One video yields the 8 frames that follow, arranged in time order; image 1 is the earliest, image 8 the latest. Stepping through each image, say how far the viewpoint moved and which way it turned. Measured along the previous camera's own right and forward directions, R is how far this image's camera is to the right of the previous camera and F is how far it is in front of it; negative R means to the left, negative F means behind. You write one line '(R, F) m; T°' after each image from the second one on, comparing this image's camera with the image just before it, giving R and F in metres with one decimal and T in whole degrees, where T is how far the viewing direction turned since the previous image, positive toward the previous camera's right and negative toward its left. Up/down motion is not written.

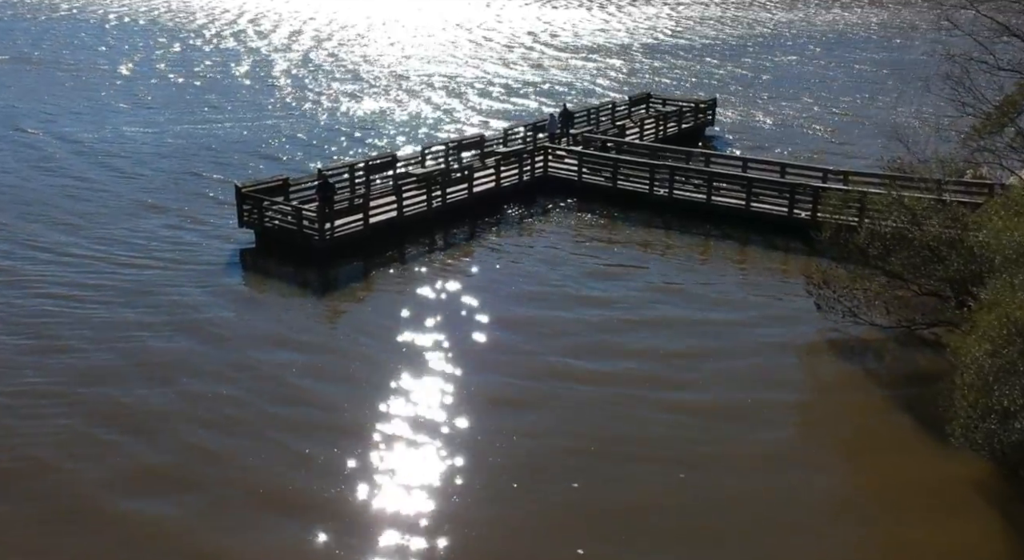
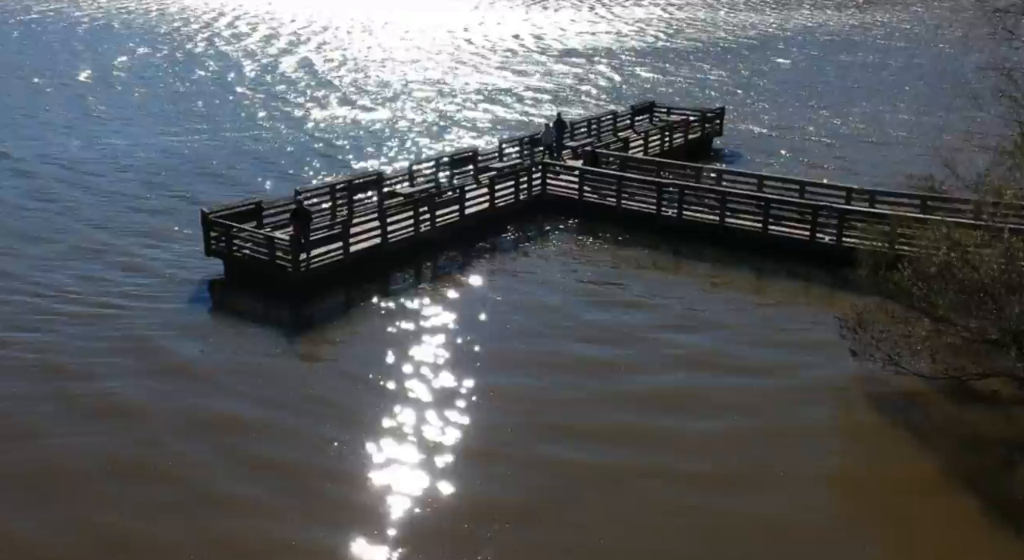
(0.0, +2.2) m; 0°
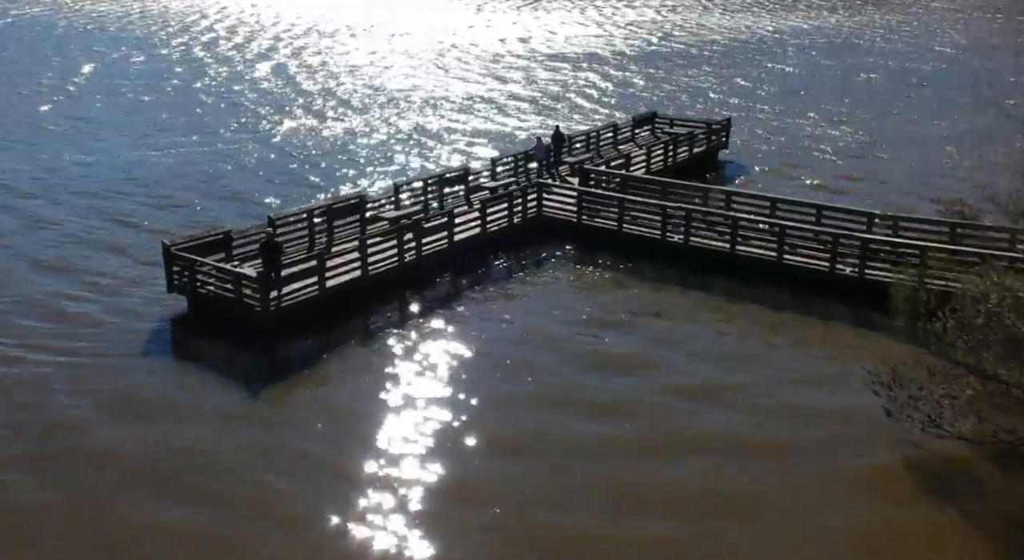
(+0.1, +1.9) m; 0°
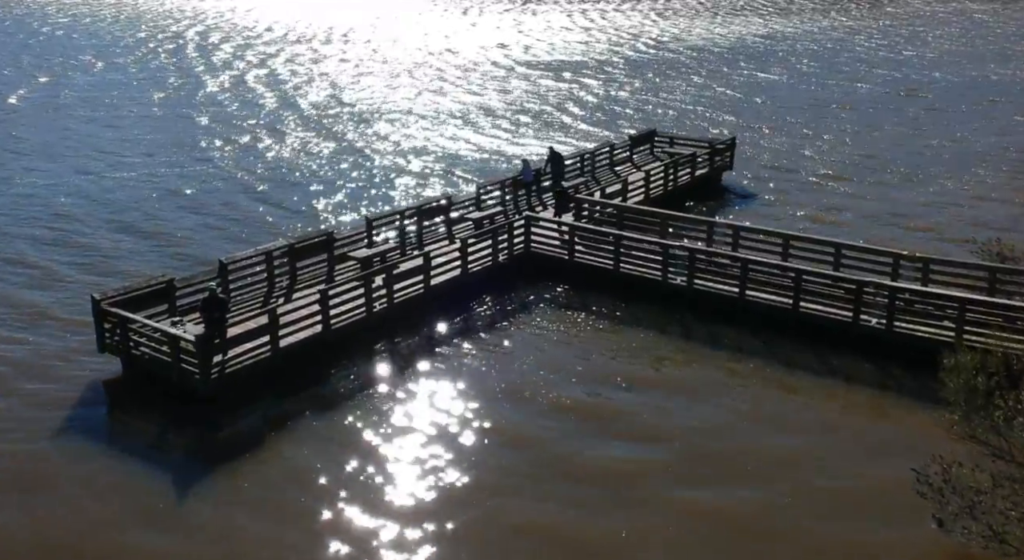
(+0.2, +2.4) m; 0°
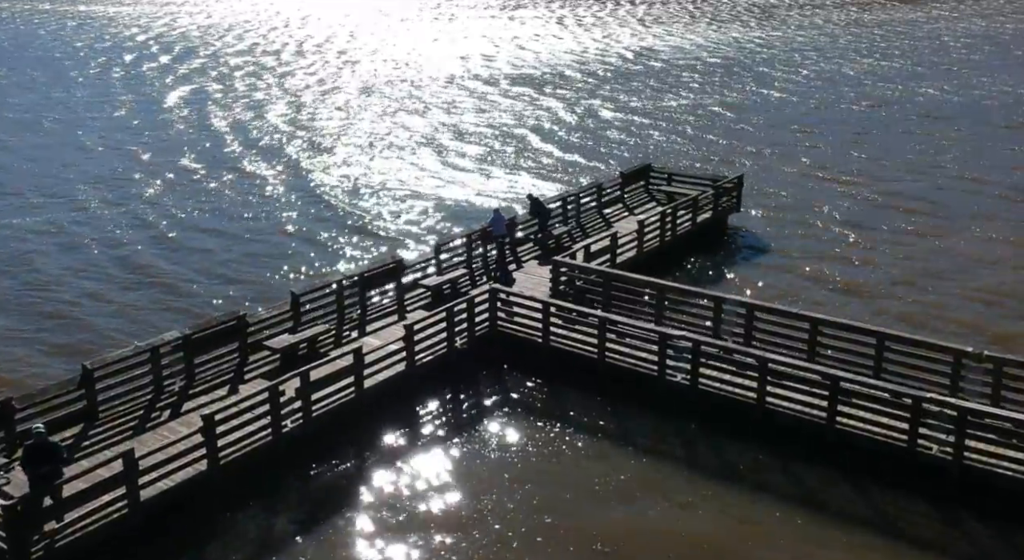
(+0.6, +4.3) m; +1°
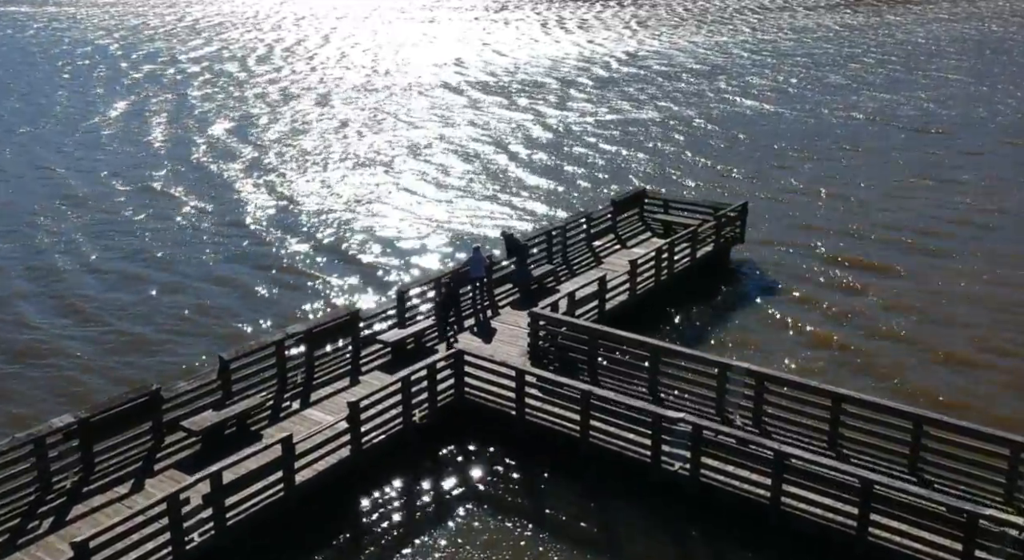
(+0.4, +2.7) m; 0°
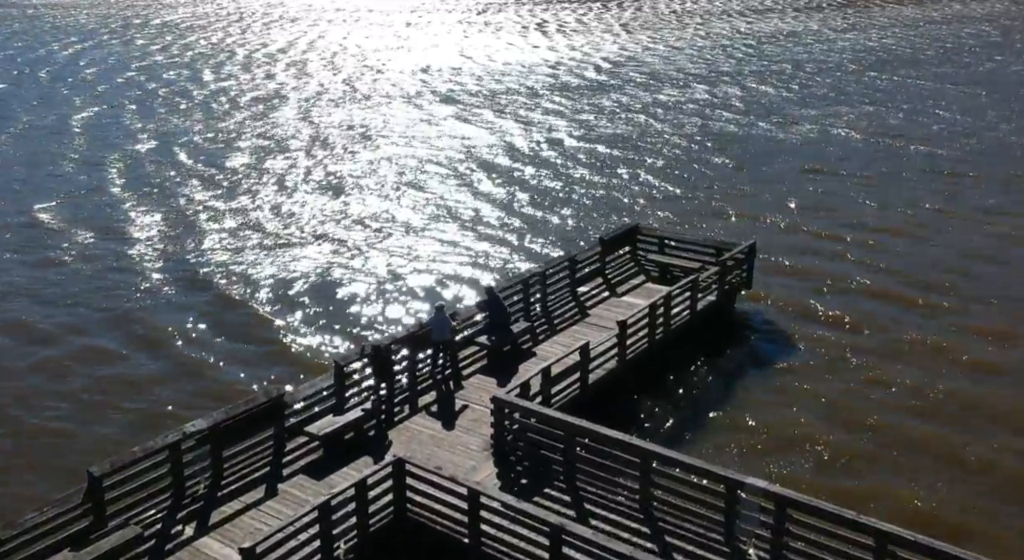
(+0.6, +3.3) m; 0°
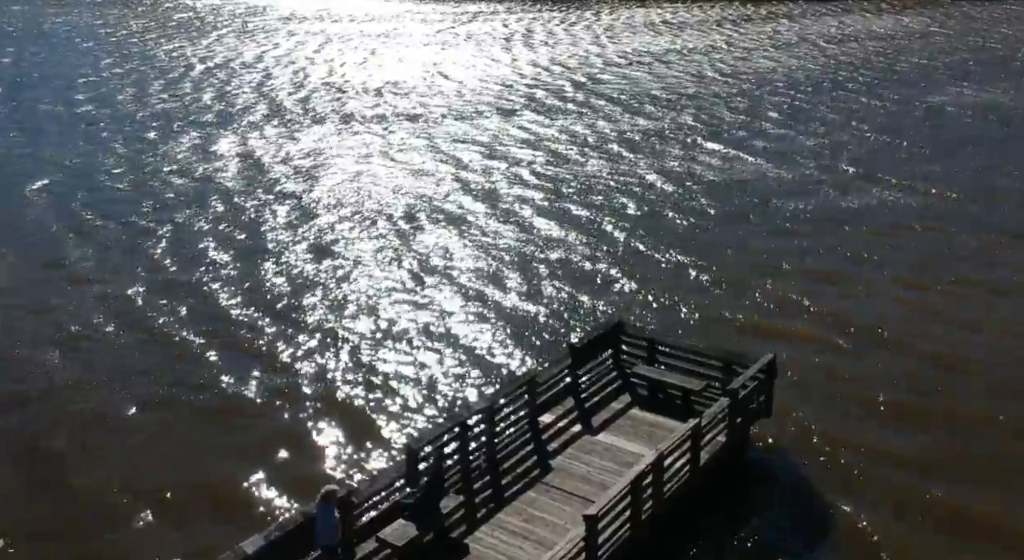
(+1.1, +5.8) m; 0°
